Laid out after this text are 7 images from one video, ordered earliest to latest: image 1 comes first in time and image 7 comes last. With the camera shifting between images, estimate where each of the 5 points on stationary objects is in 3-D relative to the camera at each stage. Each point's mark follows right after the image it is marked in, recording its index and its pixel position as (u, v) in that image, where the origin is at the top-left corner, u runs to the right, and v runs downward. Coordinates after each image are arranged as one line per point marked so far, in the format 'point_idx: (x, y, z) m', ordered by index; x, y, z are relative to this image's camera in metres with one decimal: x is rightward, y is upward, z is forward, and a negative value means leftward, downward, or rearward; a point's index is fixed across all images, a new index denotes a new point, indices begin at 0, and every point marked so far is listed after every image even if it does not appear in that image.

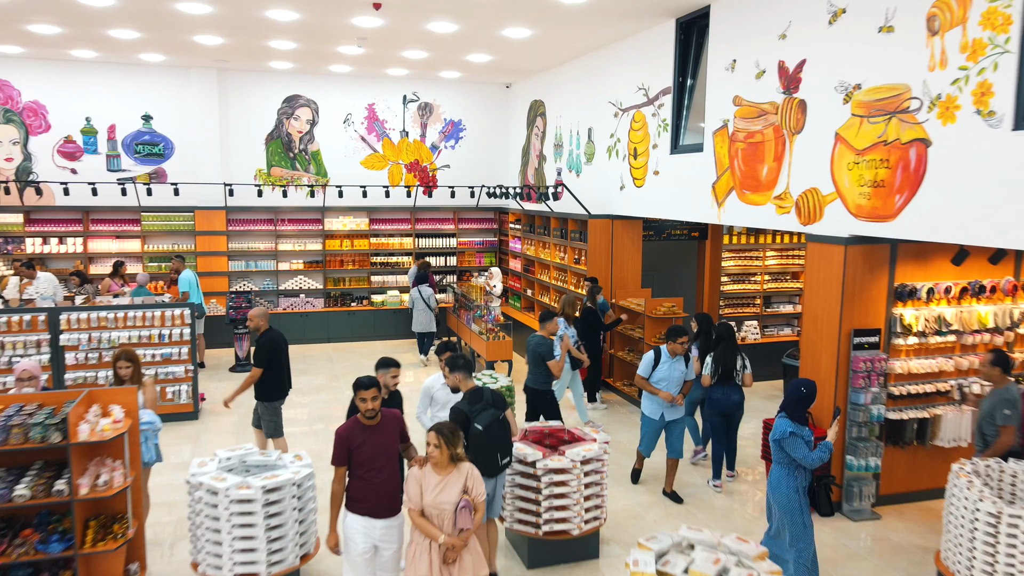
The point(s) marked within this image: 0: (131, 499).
0: (-3.5, -2.0, +4.5) m
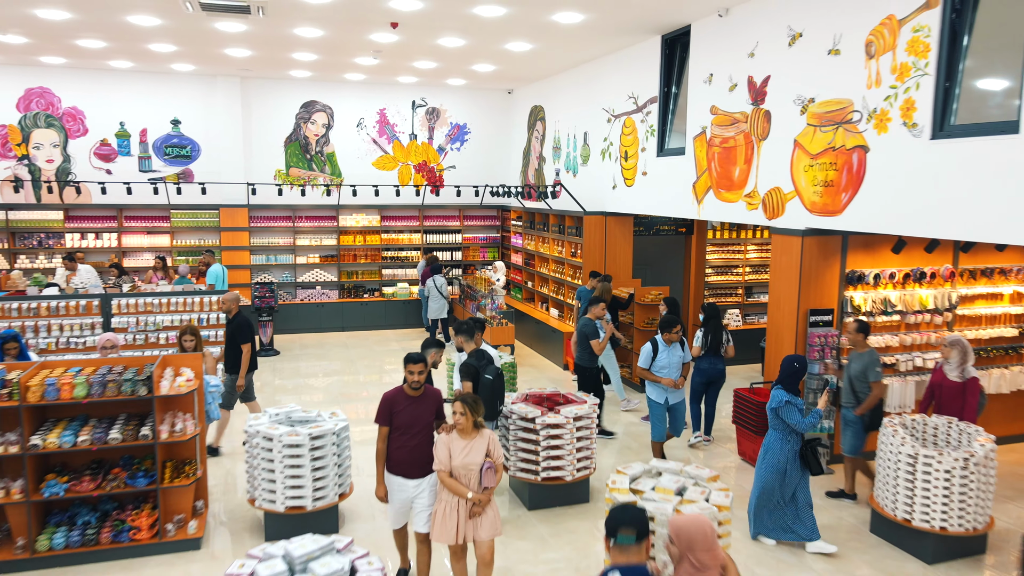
0: (-3.5, -1.8, +5.4) m
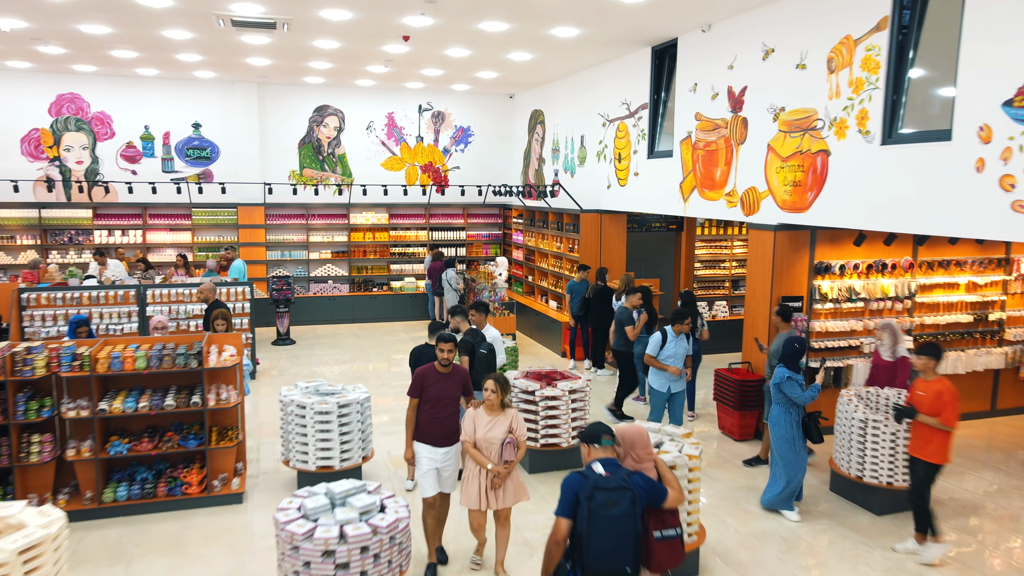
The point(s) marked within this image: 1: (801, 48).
0: (-3.5, -1.6, +6.2) m
1: (+4.0, +3.3, +6.8) m
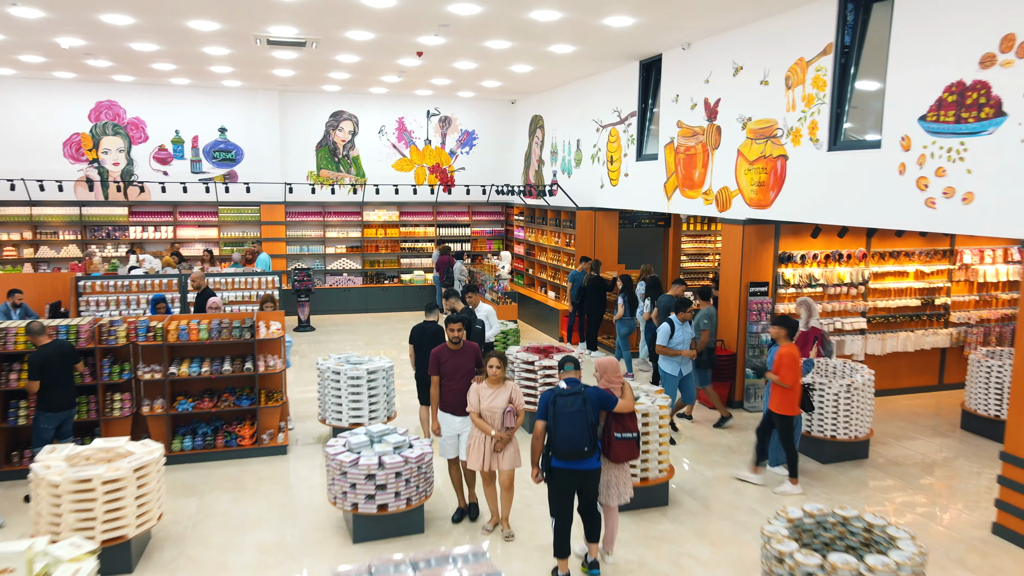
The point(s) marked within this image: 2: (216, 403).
0: (-3.4, -1.4, +7.3) m
1: (+4.1, +3.6, +7.9) m
2: (-4.2, -1.6, +6.9) m
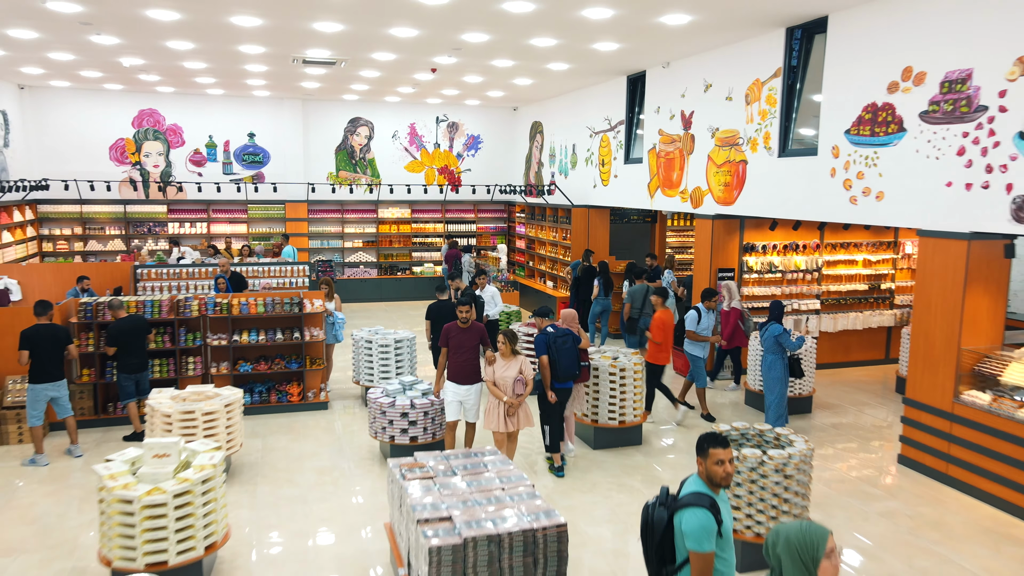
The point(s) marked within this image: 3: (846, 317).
0: (-3.4, -1.1, +8.7) m
1: (+4.1, +3.9, +9.3) m
2: (-4.1, -1.3, +8.4) m
3: (+7.0, -0.6, +10.3) m
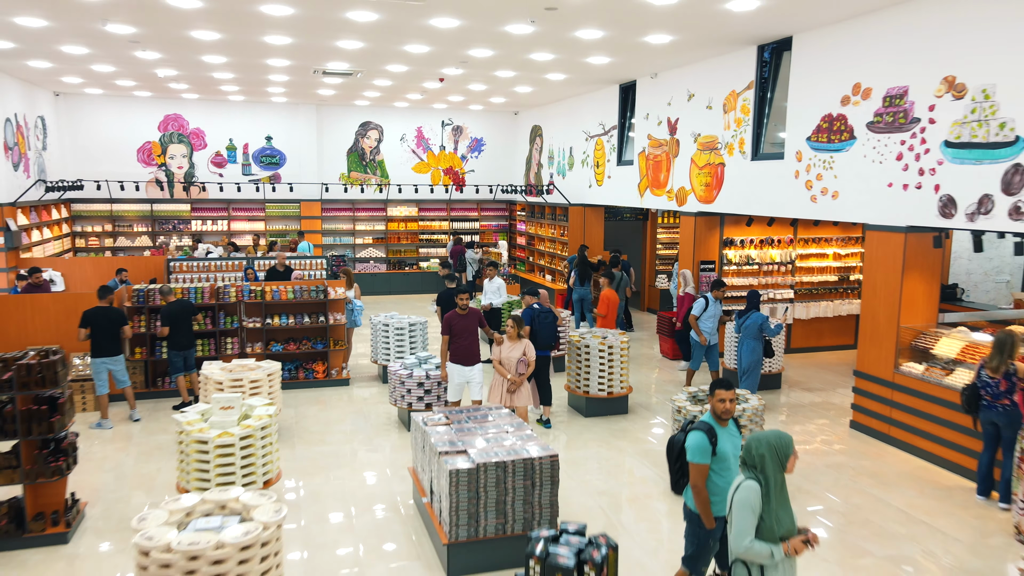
0: (-3.3, -0.9, +9.7) m
1: (+4.2, +4.1, +10.4) m
2: (-4.1, -1.1, +9.4) m
3: (+7.0, -0.4, +11.3) m
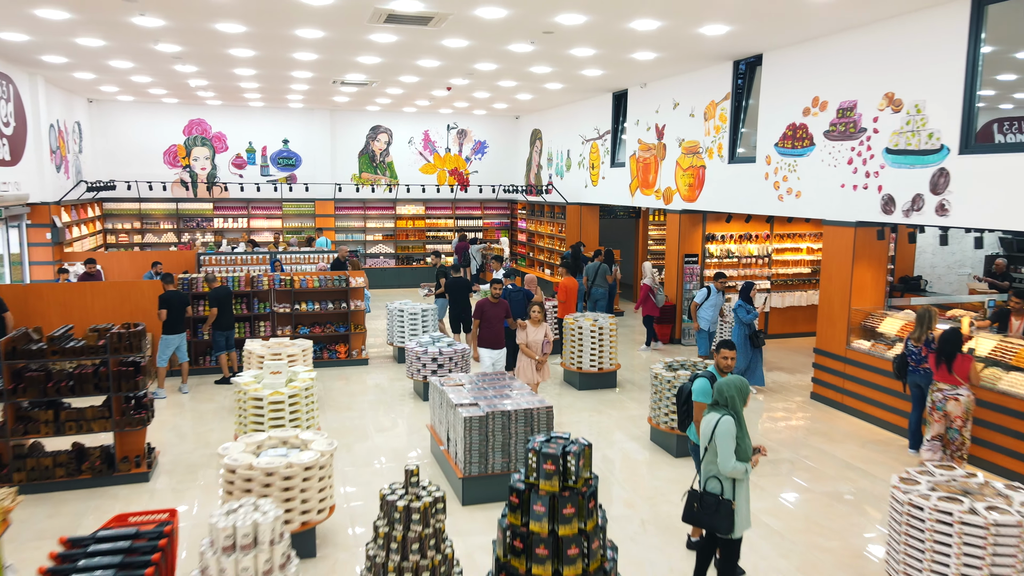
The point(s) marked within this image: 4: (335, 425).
0: (-3.3, -0.7, +10.9) m
1: (+4.2, +4.3, +11.5) m
2: (-4.1, -0.9, +10.5) m
3: (+7.1, -0.2, +12.4) m
4: (-3.0, -2.3, +8.3) m
